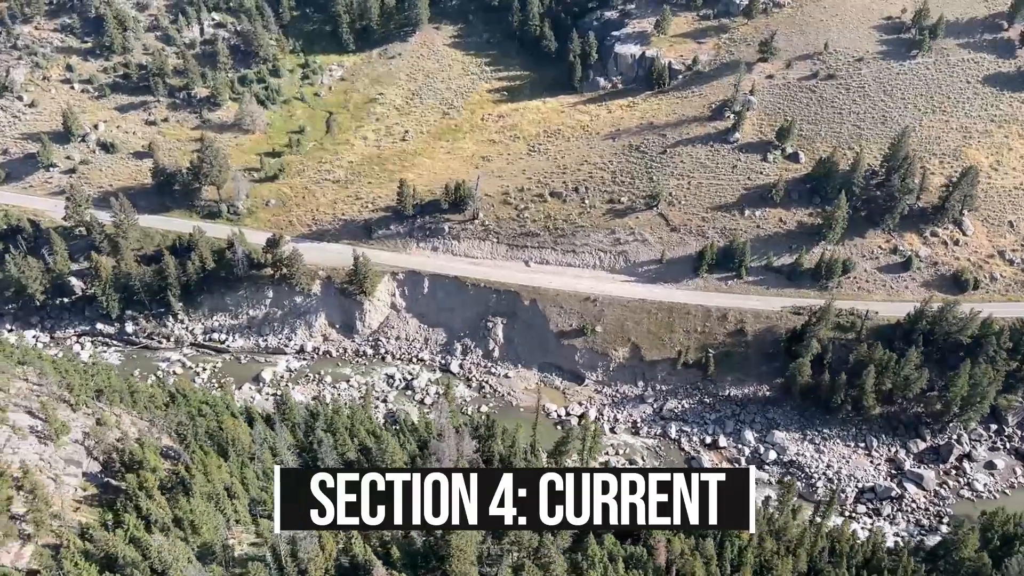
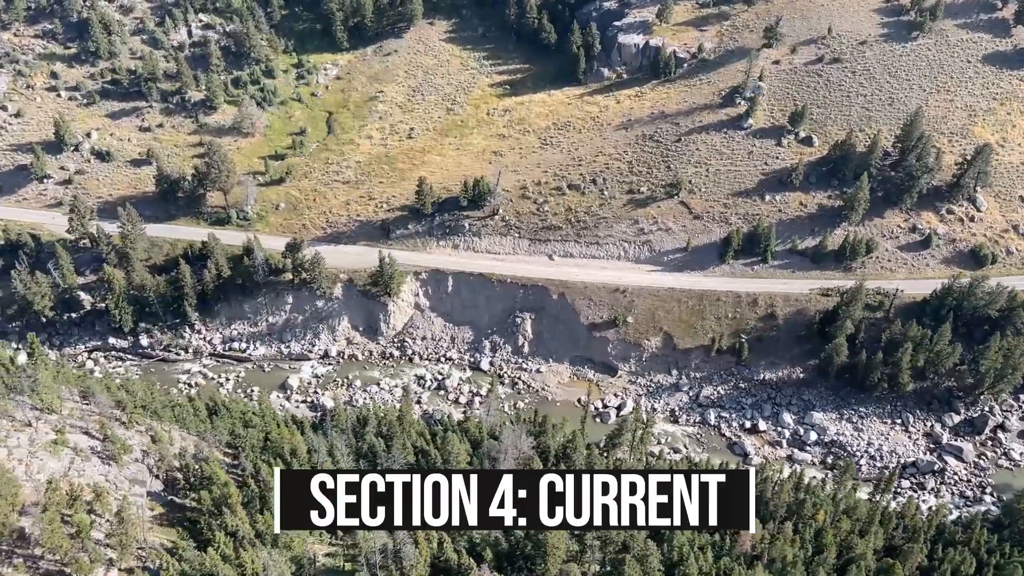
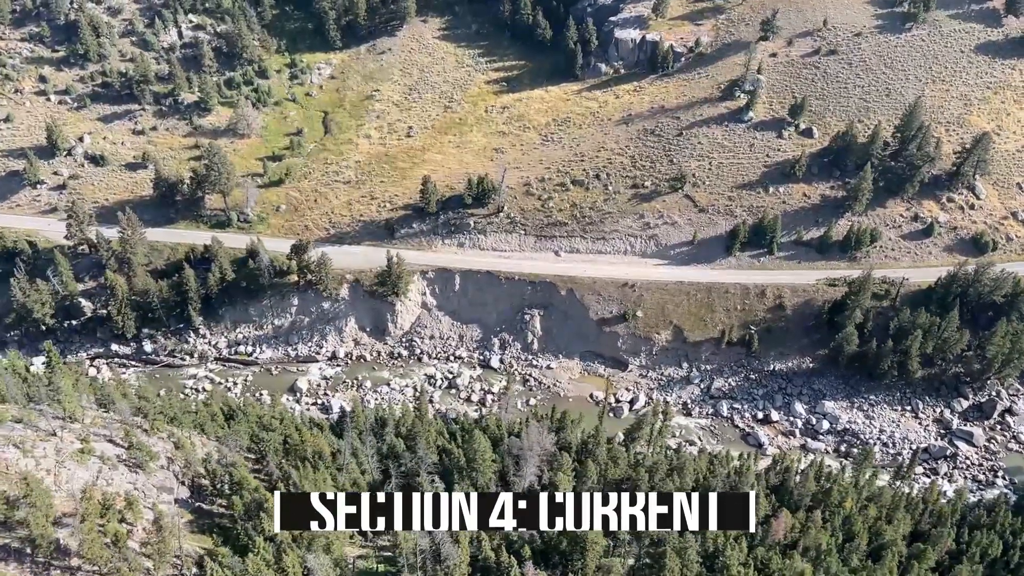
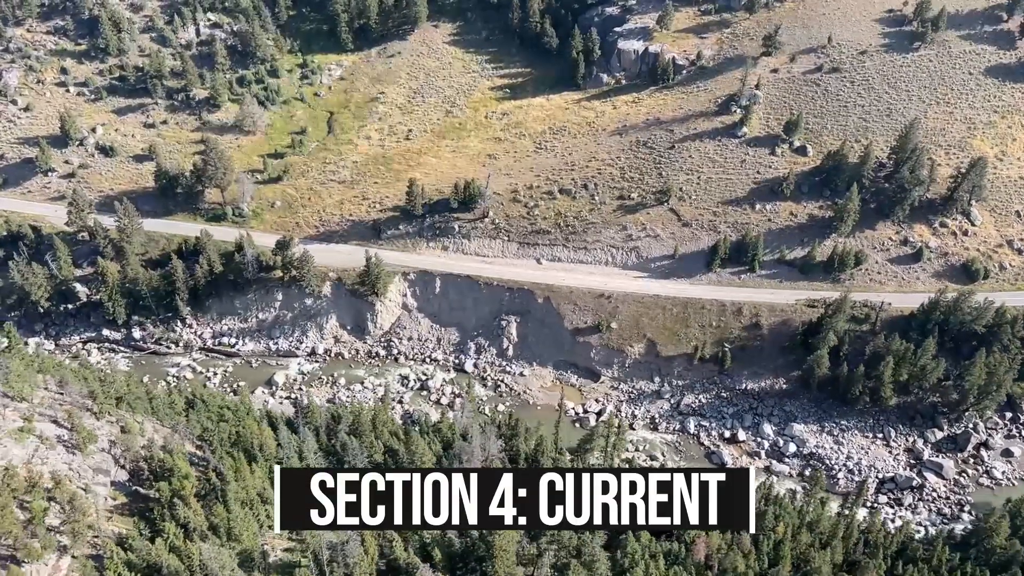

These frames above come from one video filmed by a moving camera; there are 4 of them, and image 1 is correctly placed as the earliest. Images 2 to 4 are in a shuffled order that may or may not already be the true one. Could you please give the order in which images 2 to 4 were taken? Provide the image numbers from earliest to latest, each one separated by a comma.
4, 2, 3
